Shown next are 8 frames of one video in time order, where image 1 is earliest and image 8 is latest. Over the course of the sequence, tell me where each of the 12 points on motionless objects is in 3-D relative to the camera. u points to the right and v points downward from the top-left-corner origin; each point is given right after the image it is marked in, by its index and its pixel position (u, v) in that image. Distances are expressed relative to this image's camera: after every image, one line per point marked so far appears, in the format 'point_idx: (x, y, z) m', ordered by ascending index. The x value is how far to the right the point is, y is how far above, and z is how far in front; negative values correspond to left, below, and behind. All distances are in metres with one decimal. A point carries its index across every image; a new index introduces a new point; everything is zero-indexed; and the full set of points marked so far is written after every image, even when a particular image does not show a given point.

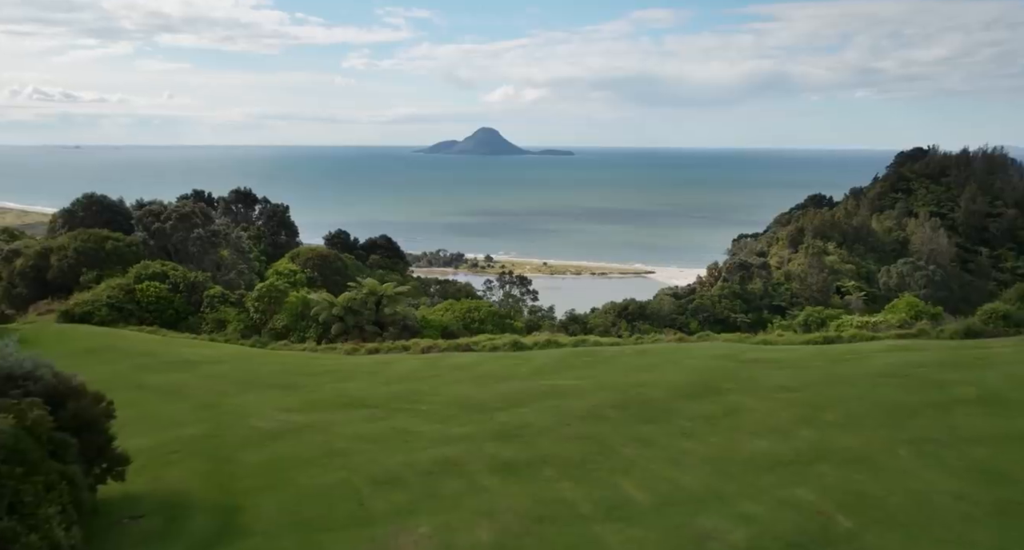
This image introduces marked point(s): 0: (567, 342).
0: (+1.0, -1.3, +14.3) m
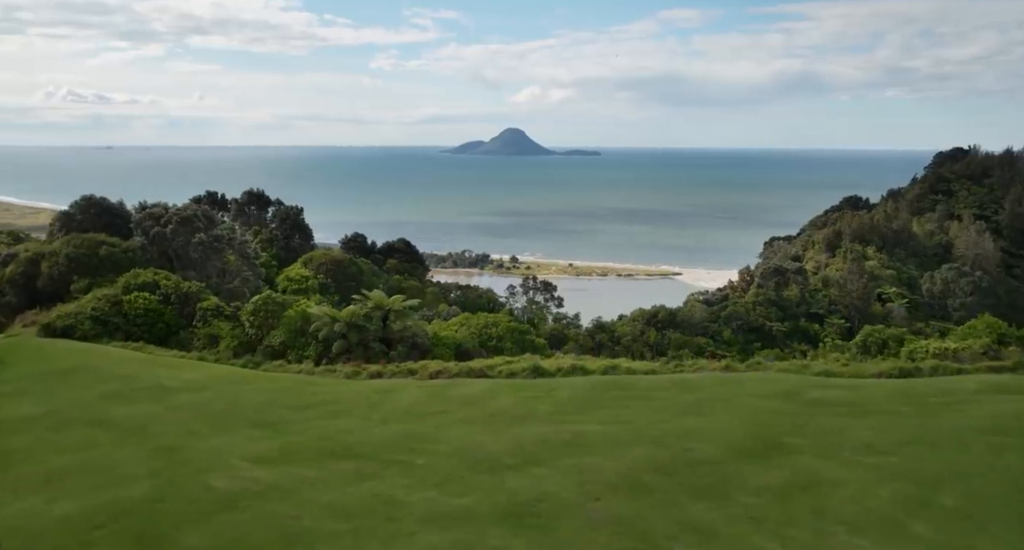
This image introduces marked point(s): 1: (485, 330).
0: (+1.4, -1.5, +12.5) m
1: (-0.6, -1.2, +17.3) m
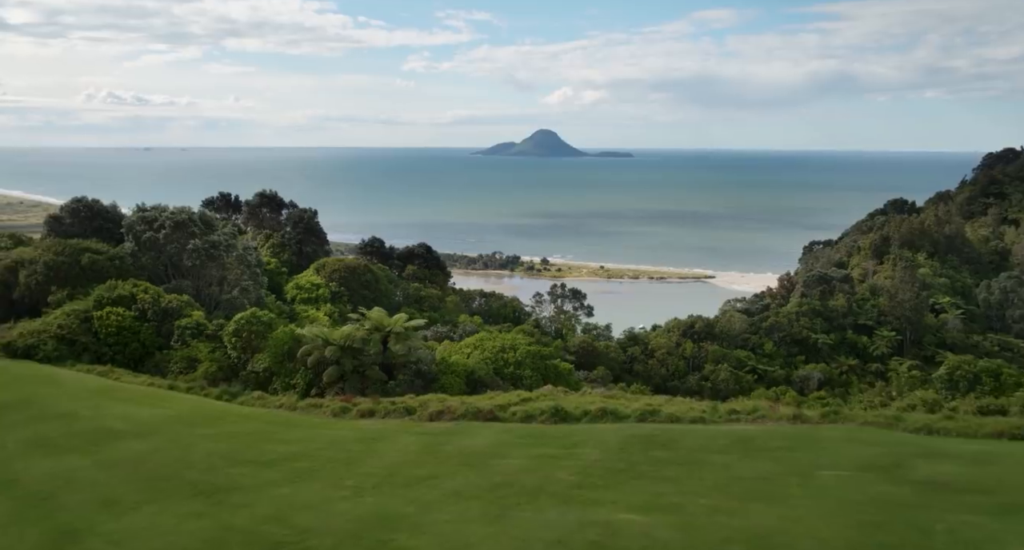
0: (+1.6, -1.9, +10.3) m
1: (-0.2, -1.6, +15.1) m
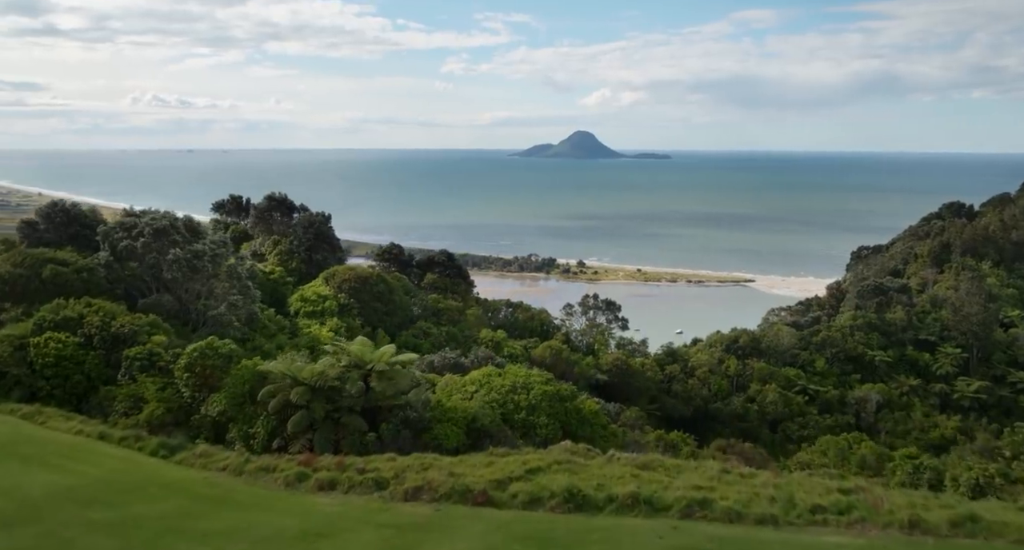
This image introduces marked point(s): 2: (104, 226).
0: (+1.6, -2.2, +7.6) m
1: (0.0, -1.9, +12.5) m
2: (-10.3, +1.2, +19.3) m
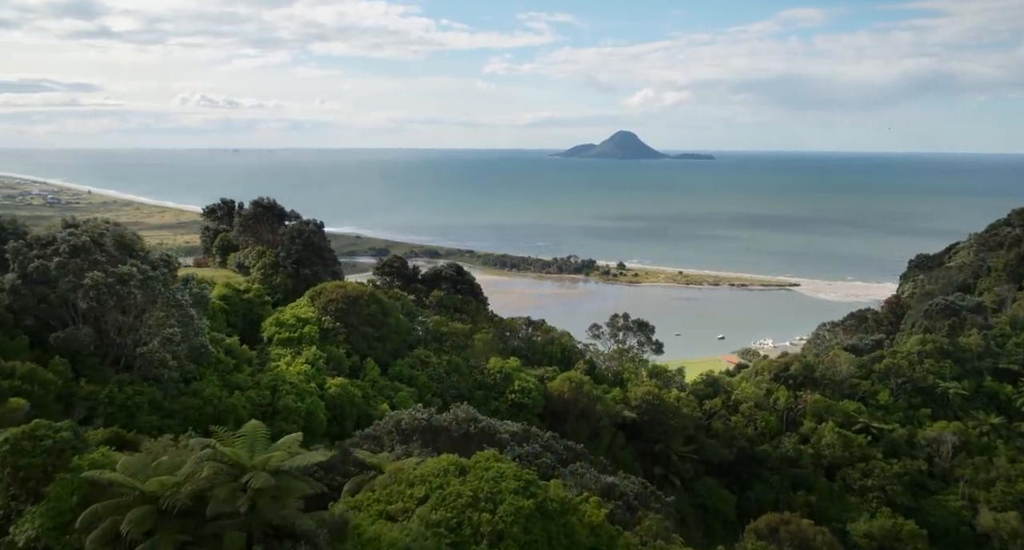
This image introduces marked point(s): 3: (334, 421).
0: (+0.9, -2.9, +3.7) m
1: (-0.4, -2.6, +8.7) m
2: (-10.3, +0.7, +16.0) m
3: (-4.5, -3.6, +19.1) m
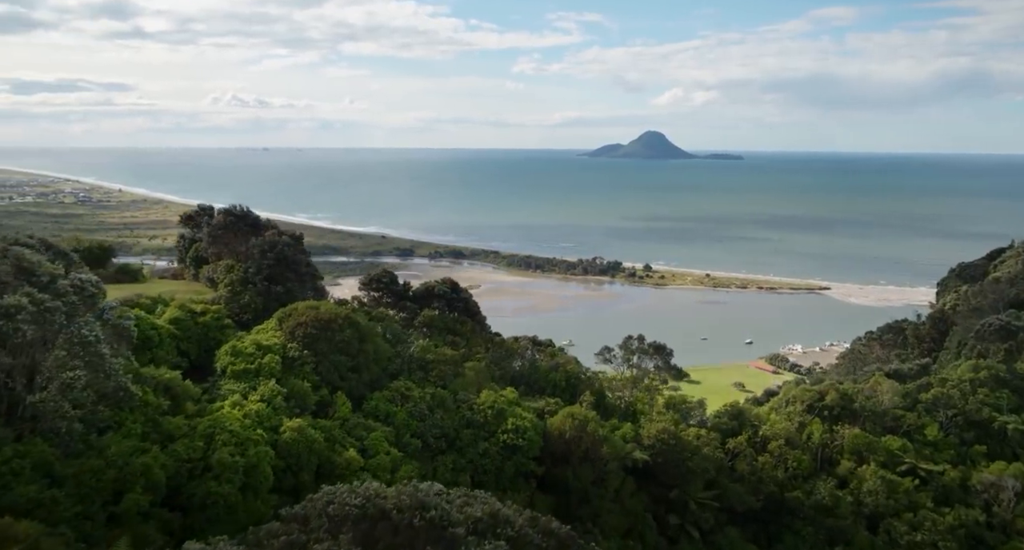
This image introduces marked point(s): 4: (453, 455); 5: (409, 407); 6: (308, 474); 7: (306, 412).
0: (0.0, -3.5, +0.7) m
1: (-1.1, -3.1, +5.8) m
2: (-10.7, +0.2, +13.4) m
3: (-4.8, -4.2, +16.3) m
4: (-1.5, -4.6, +19.5) m
5: (-2.7, -3.4, +19.9) m
6: (-4.4, -4.3, +16.4) m
7: (-4.9, -3.3, +18.2) m
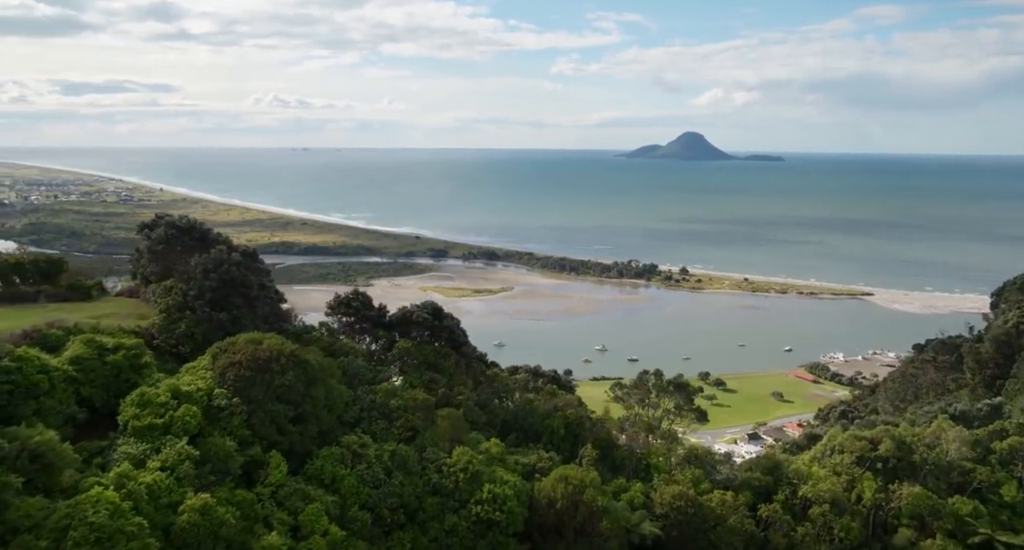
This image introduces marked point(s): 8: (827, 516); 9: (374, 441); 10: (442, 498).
0: (-1.4, -4.2, -3.1) m
1: (-2.3, -3.8, +2.0) m
2: (-11.4, -0.4, +10.1) m
3: (-5.5, -4.8, +12.7) m
4: (-2.0, -5.3, +15.7) m
5: (-3.2, -4.1, +16.1) m
6: (-5.1, -4.9, +12.8) m
7: (-5.5, -3.9, +14.6) m
8: (+8.3, -6.4, +20.1) m
9: (-3.1, -3.7, +17.2) m
10: (-1.5, -4.8, +16.4) m
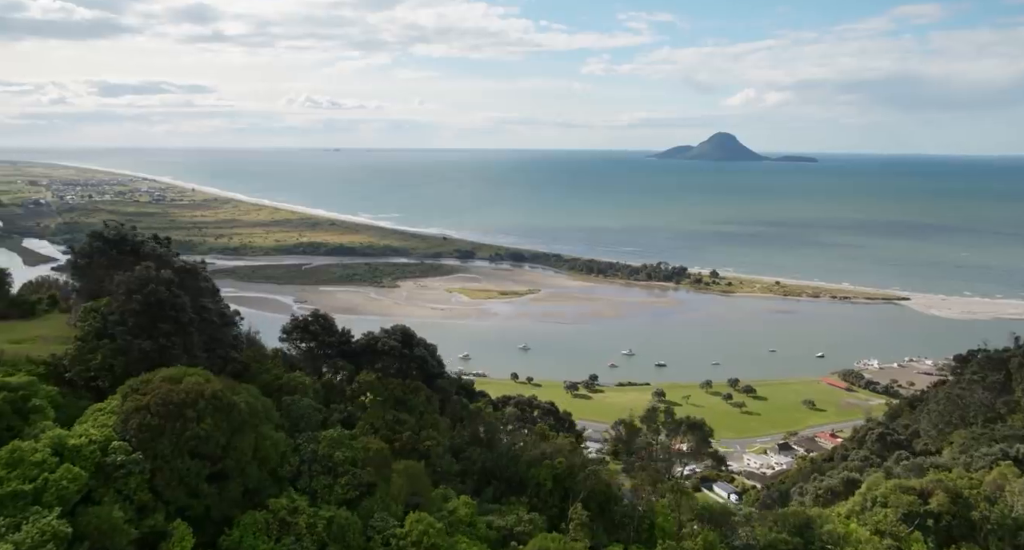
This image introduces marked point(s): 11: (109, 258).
0: (-2.8, -4.6, -6.2) m
1: (-3.5, -4.3, -1.1) m
2: (-12.3, -0.8, +7.4) m
3: (-6.3, -5.3, +9.7) m
4: (-2.7, -5.8, +12.6) m
5: (-3.9, -4.6, +13.1) m
6: (-5.9, -5.4, +9.8) m
7: (-6.2, -4.4, +11.6) m
8: (+7.8, -6.9, +16.6) m
9: (-3.7, -4.2, +14.1) m
10: (-2.1, -5.3, +13.3) m
11: (-9.4, +0.4, +18.3) m
